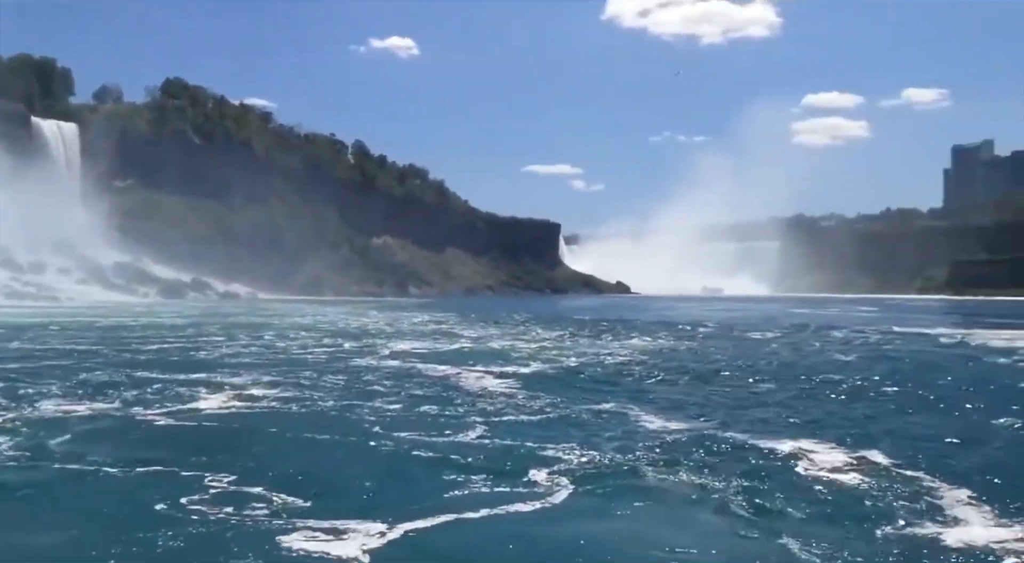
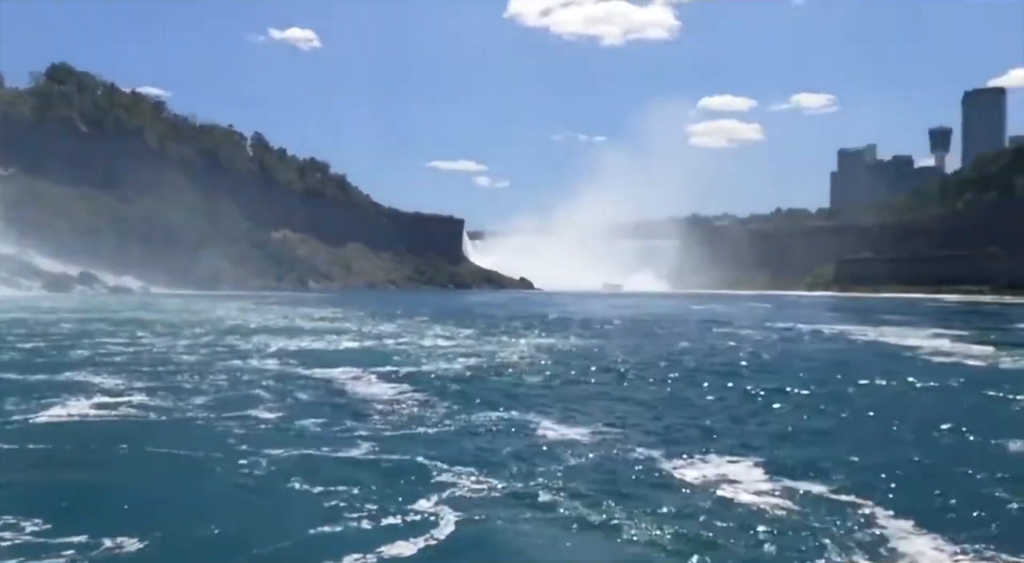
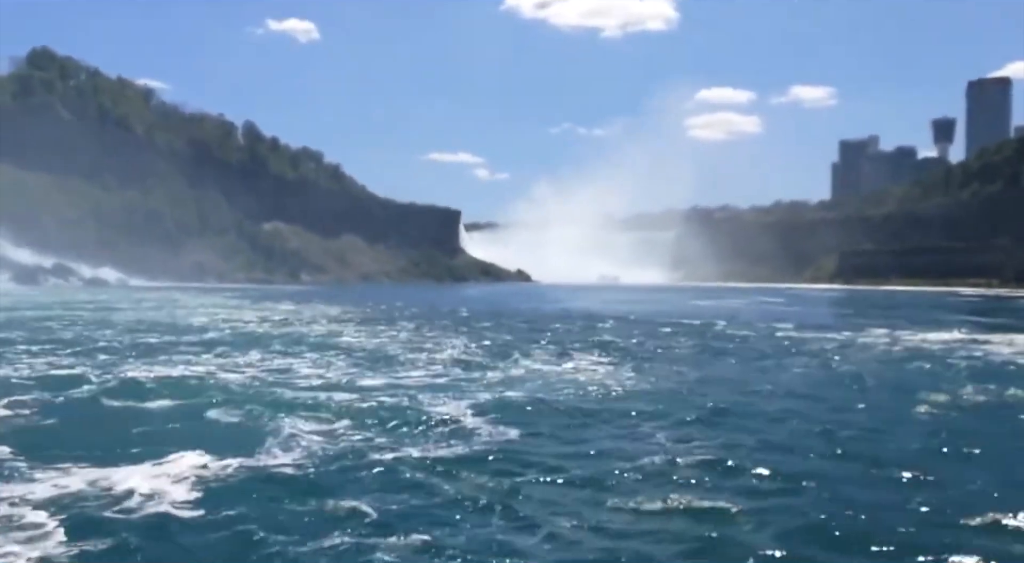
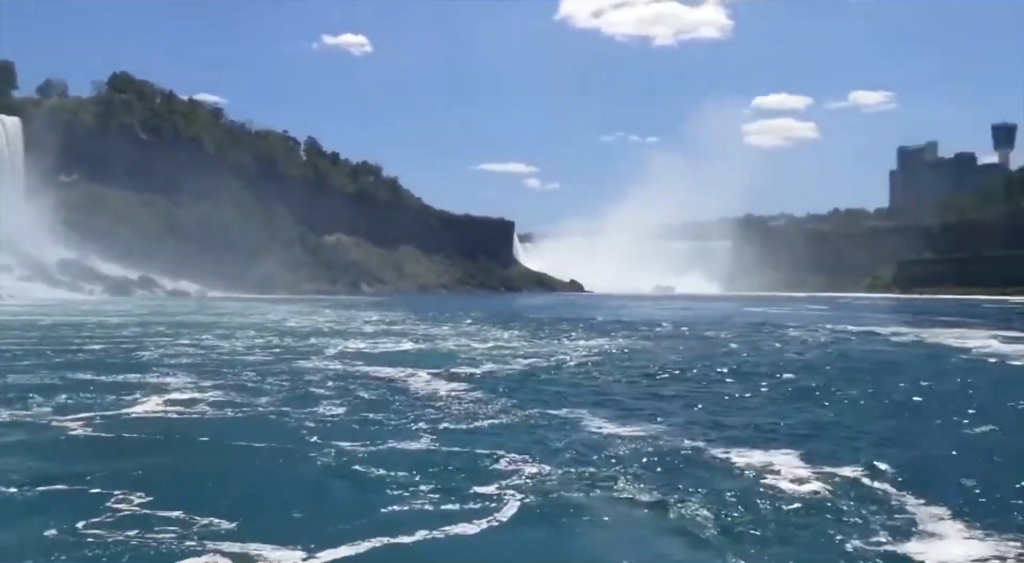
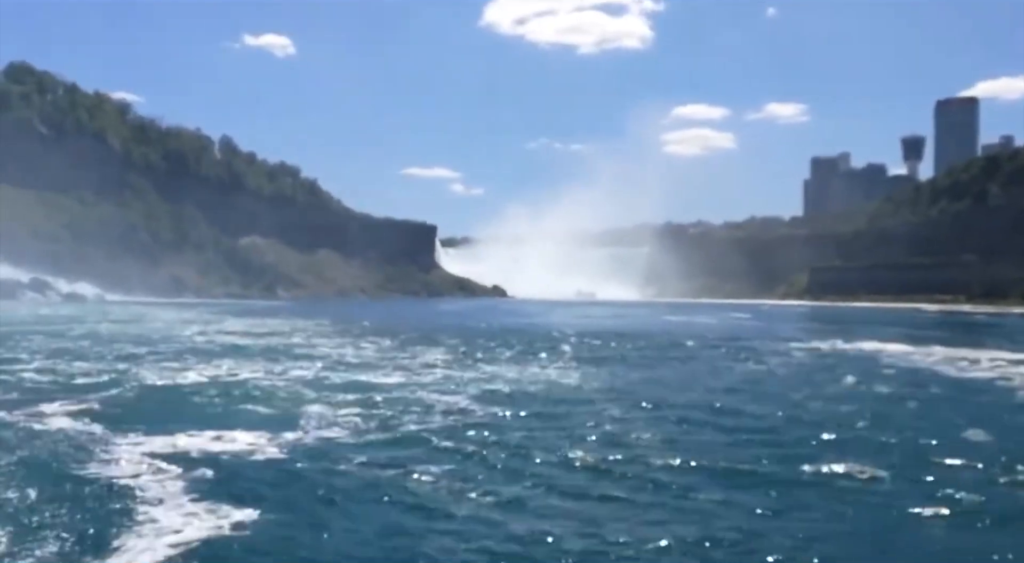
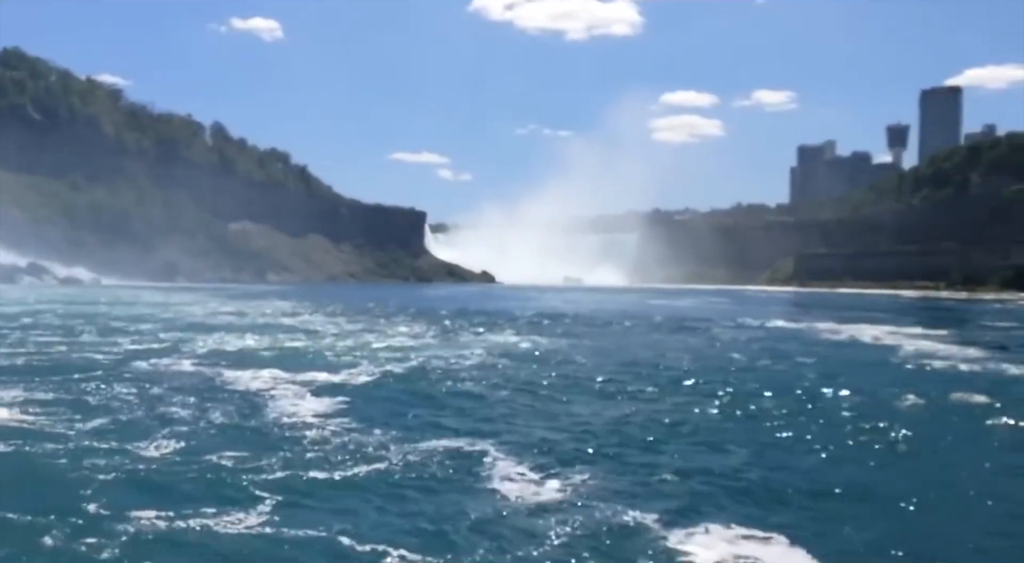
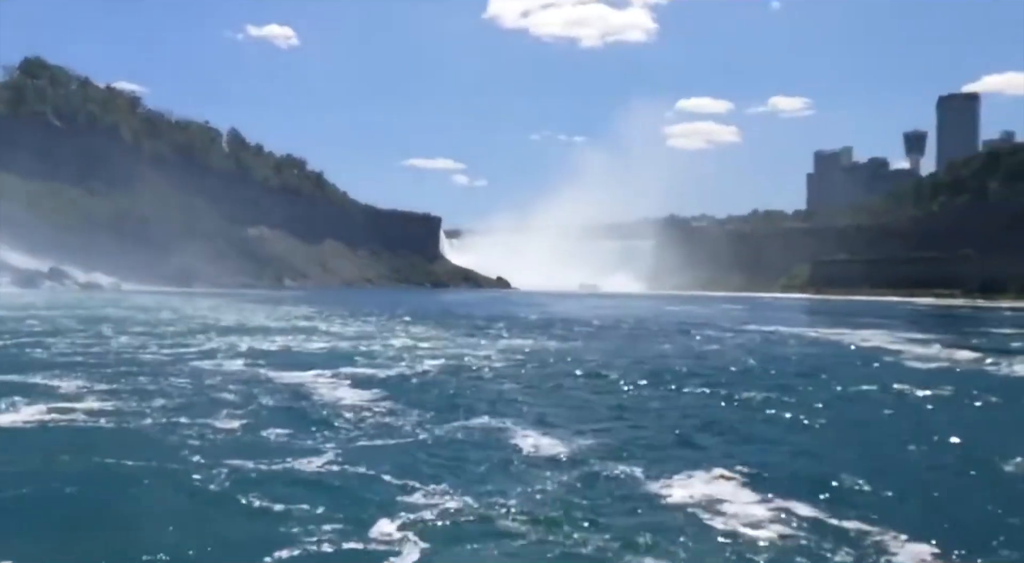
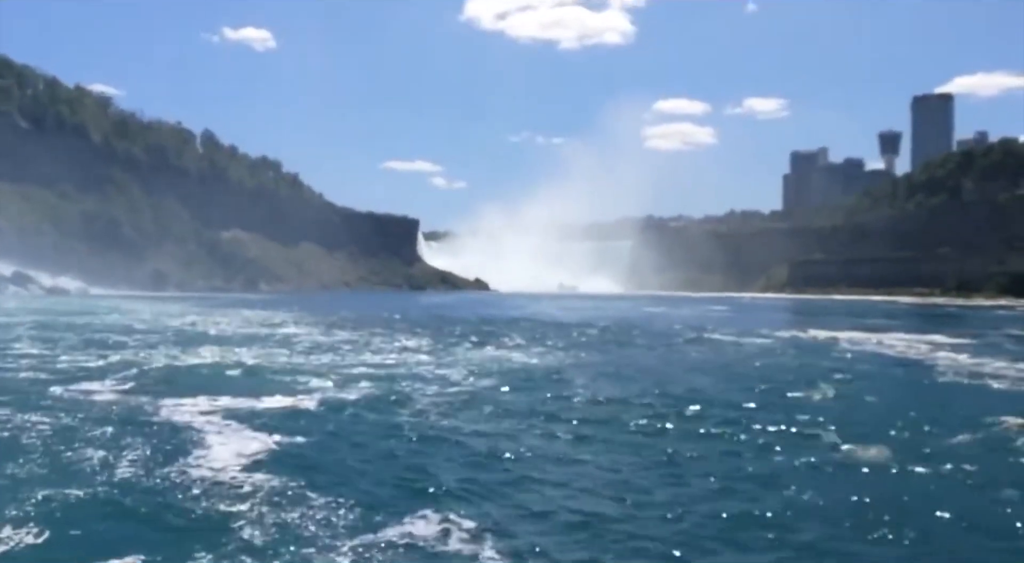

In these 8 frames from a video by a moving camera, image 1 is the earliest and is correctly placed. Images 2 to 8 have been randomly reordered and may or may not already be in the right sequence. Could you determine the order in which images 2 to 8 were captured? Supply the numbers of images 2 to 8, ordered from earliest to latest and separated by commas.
4, 2, 7, 6, 8, 5, 3
